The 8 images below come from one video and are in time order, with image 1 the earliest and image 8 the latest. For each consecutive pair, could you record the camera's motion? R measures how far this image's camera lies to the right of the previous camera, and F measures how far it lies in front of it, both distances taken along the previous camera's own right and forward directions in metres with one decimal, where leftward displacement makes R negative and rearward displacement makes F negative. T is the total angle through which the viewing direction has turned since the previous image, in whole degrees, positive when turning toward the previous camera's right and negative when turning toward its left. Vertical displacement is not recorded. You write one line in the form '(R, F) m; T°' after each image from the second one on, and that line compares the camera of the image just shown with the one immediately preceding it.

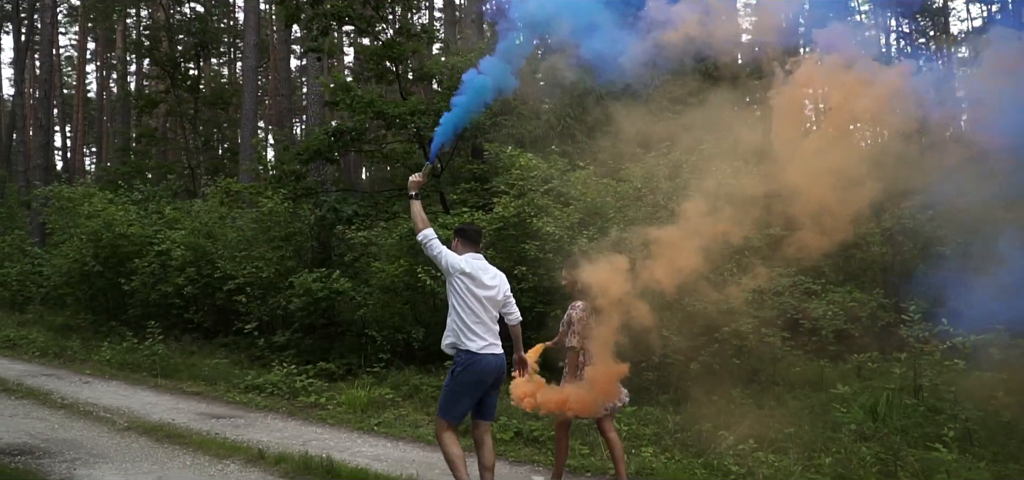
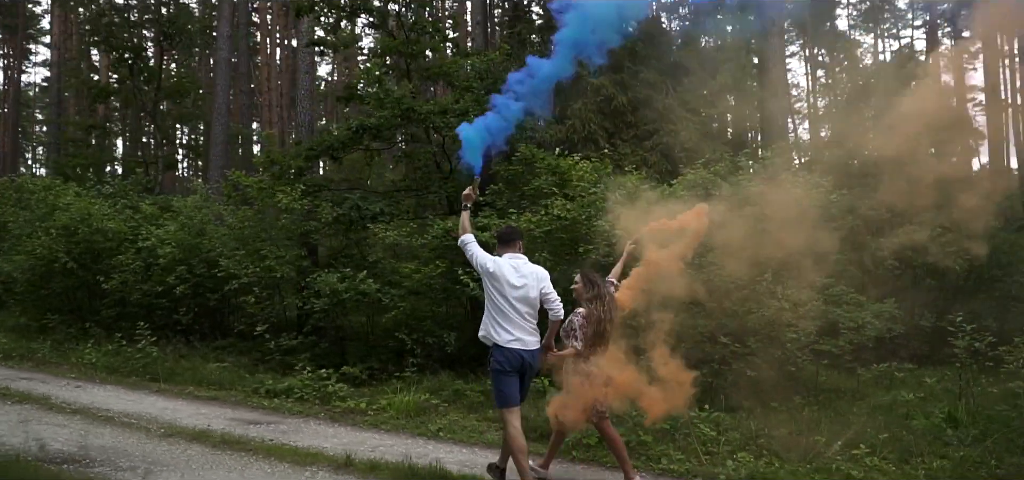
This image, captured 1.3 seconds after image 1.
(-1.3, +0.2) m; +6°
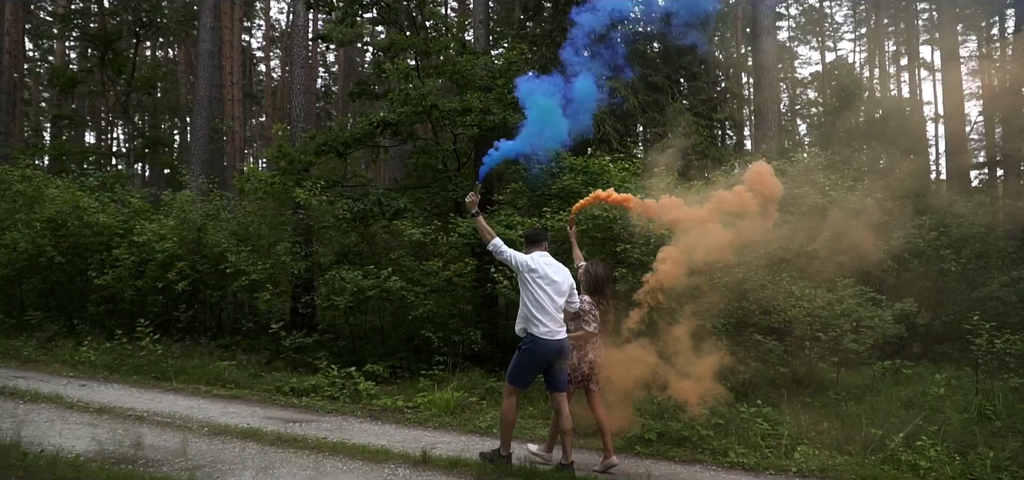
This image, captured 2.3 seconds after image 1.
(-1.0, 0.0) m; +5°
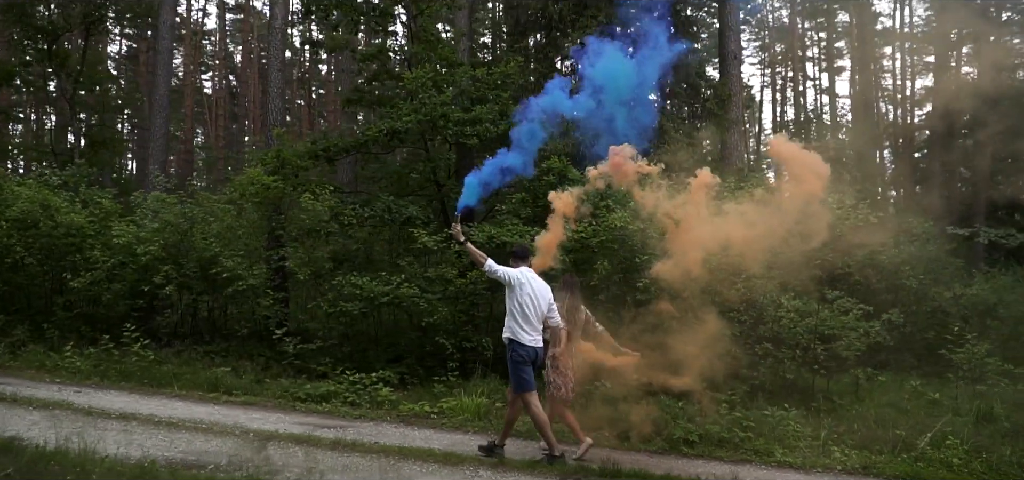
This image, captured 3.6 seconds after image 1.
(-1.2, -0.1) m; +7°
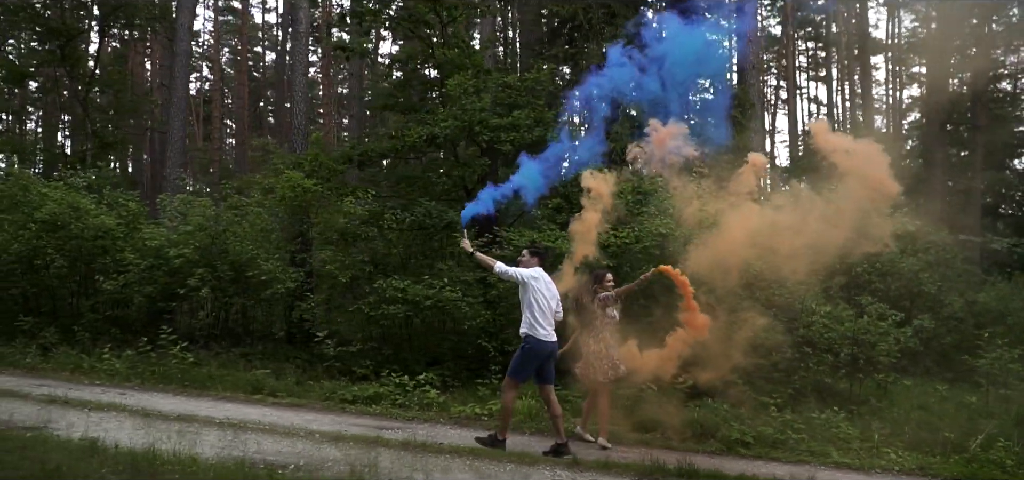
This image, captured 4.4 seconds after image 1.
(-0.7, -0.1) m; +2°
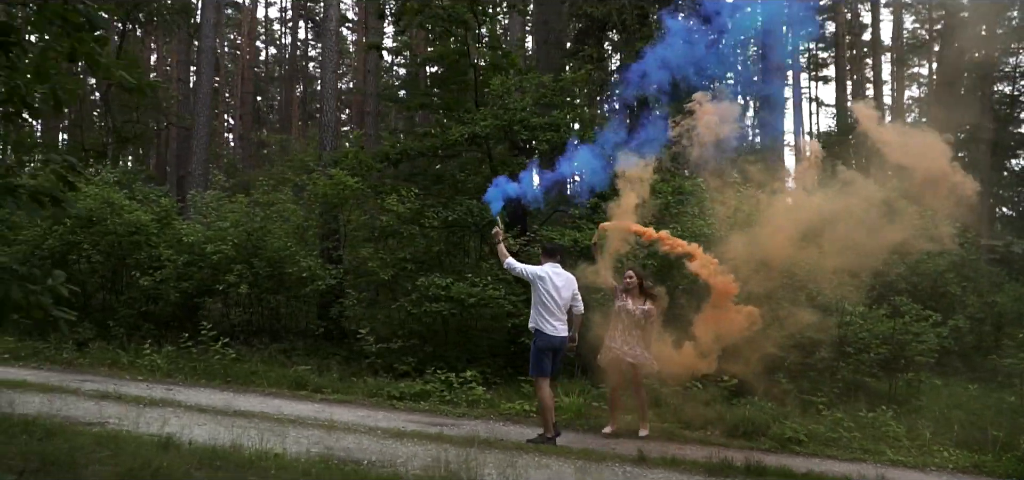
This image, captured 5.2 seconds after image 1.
(-0.6, -0.1) m; +1°
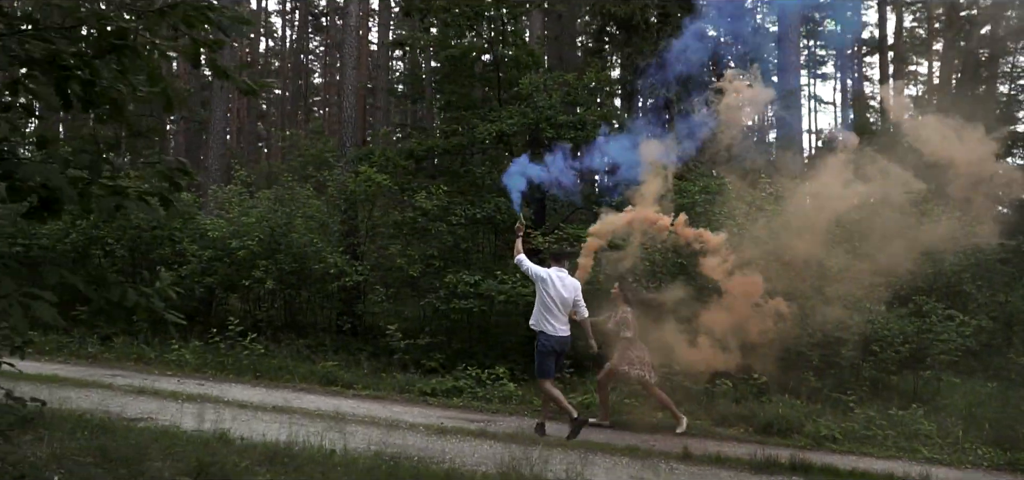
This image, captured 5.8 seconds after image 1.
(-0.4, -0.1) m; +1°
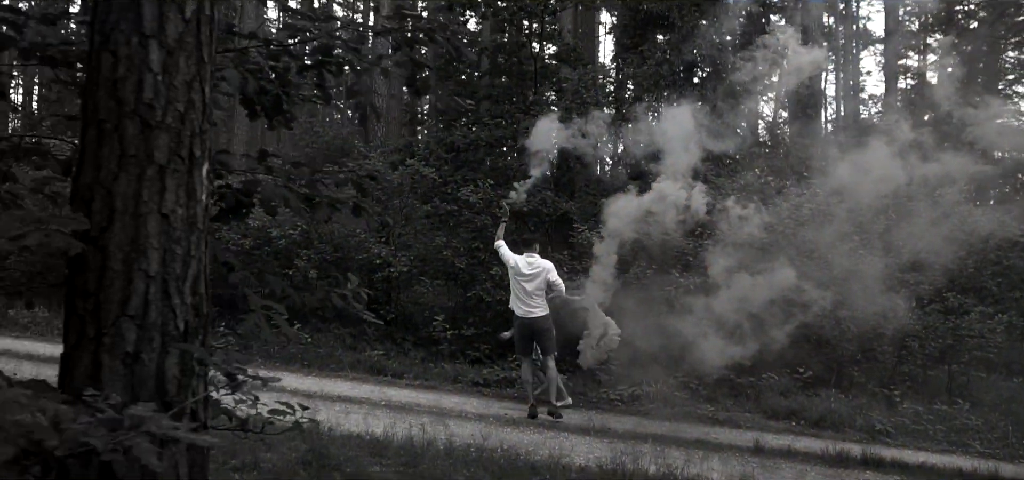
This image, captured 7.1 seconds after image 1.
(-0.8, -0.1) m; +2°
